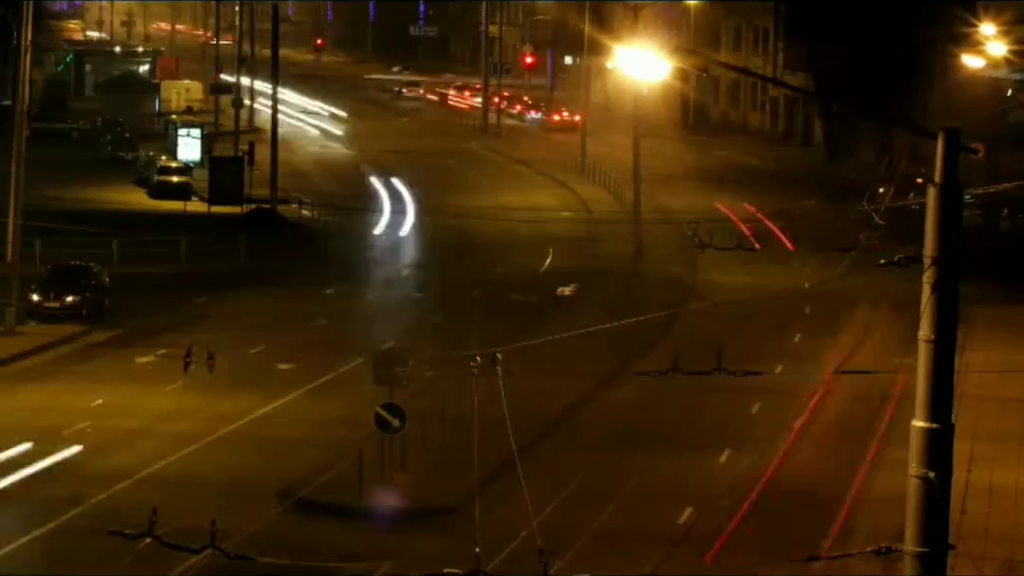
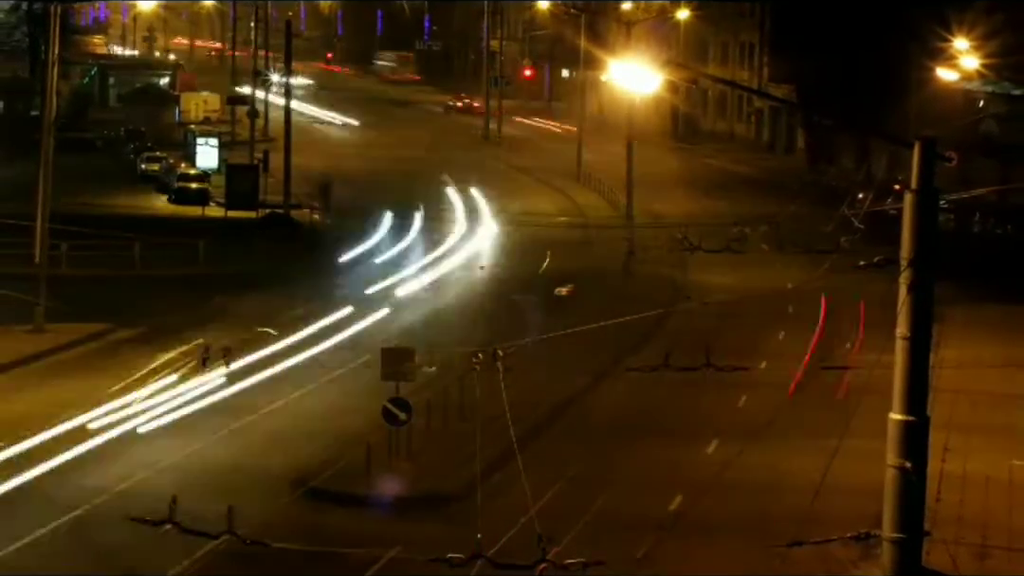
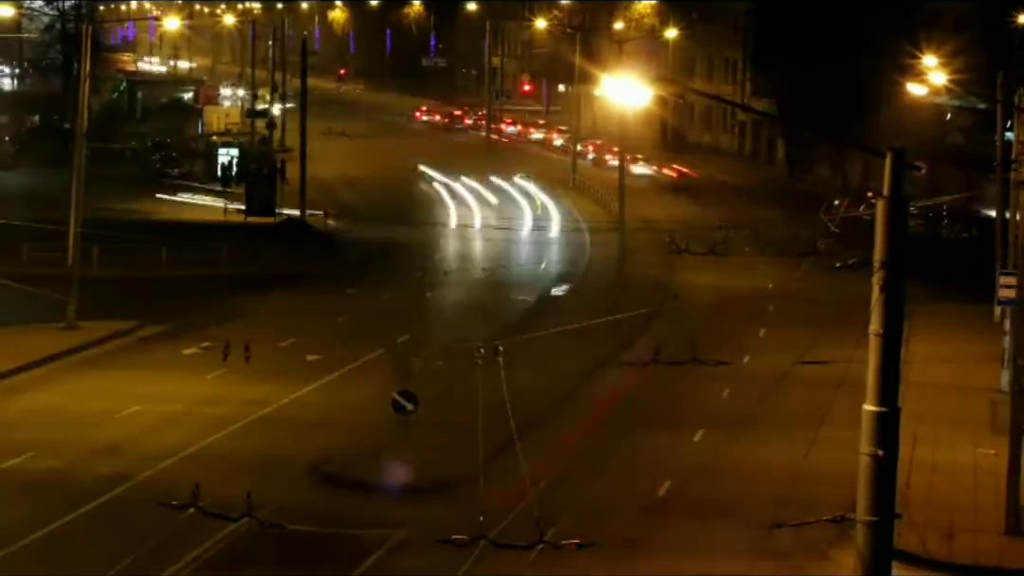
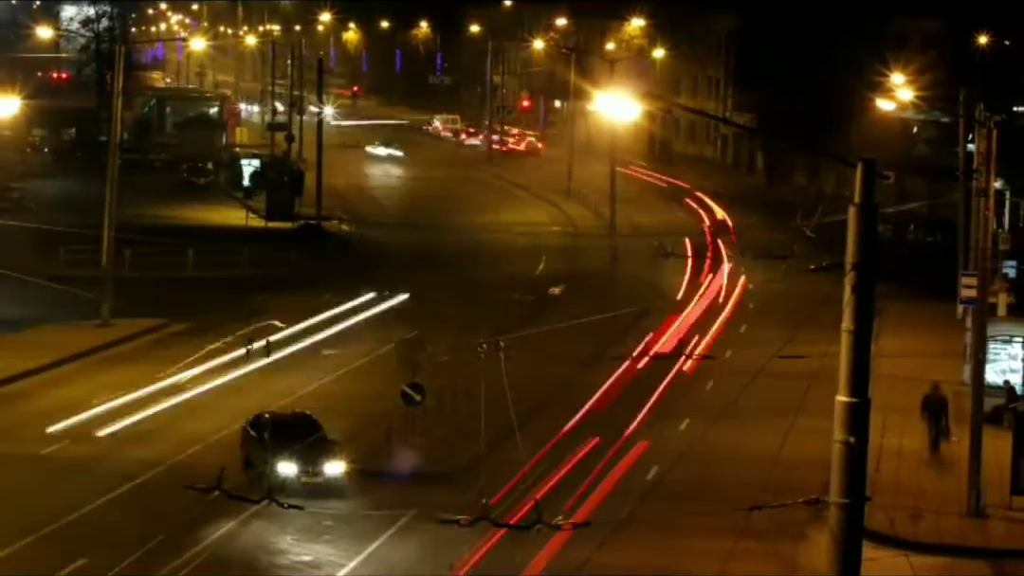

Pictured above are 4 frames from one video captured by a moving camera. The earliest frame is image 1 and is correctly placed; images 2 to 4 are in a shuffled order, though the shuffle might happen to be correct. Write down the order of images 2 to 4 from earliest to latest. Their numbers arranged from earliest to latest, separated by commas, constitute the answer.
2, 3, 4
